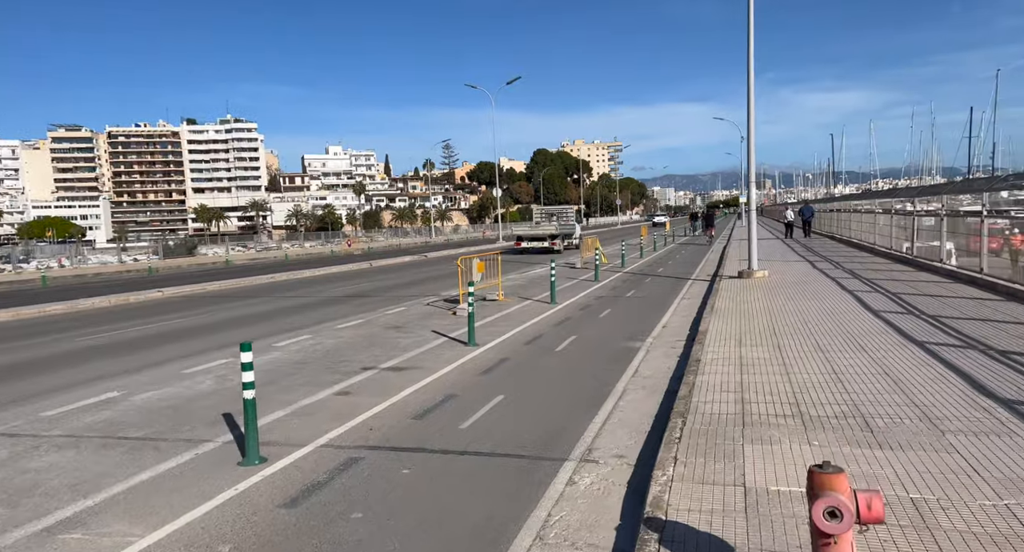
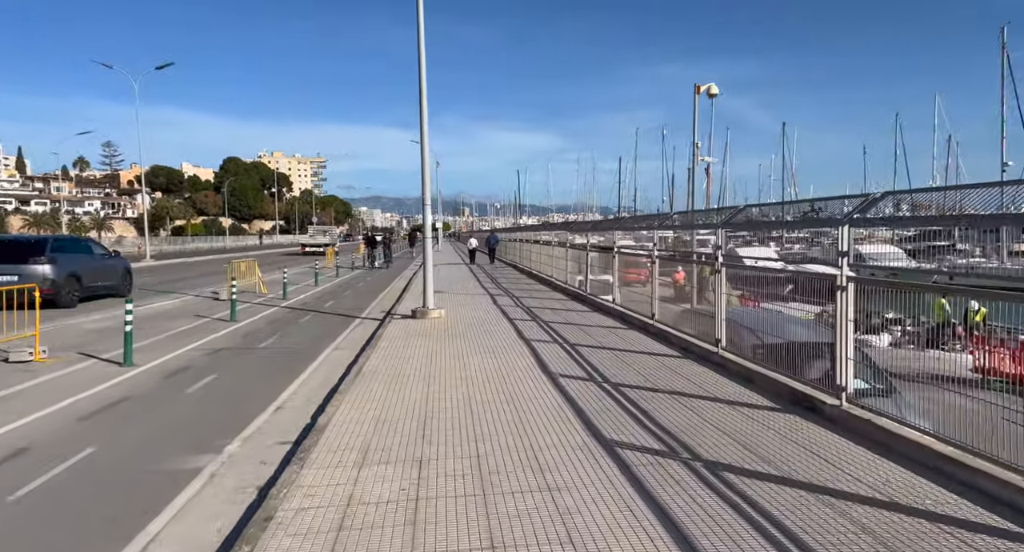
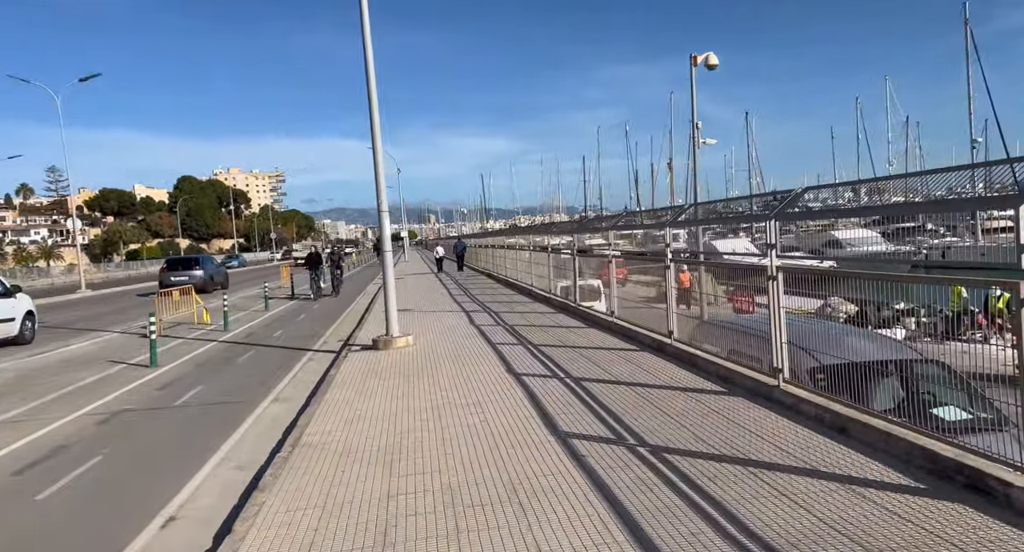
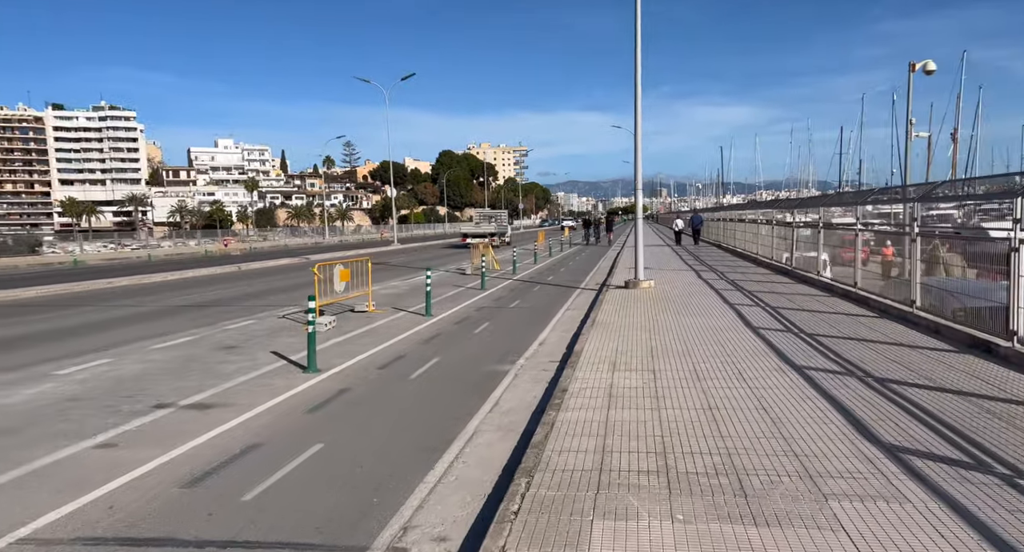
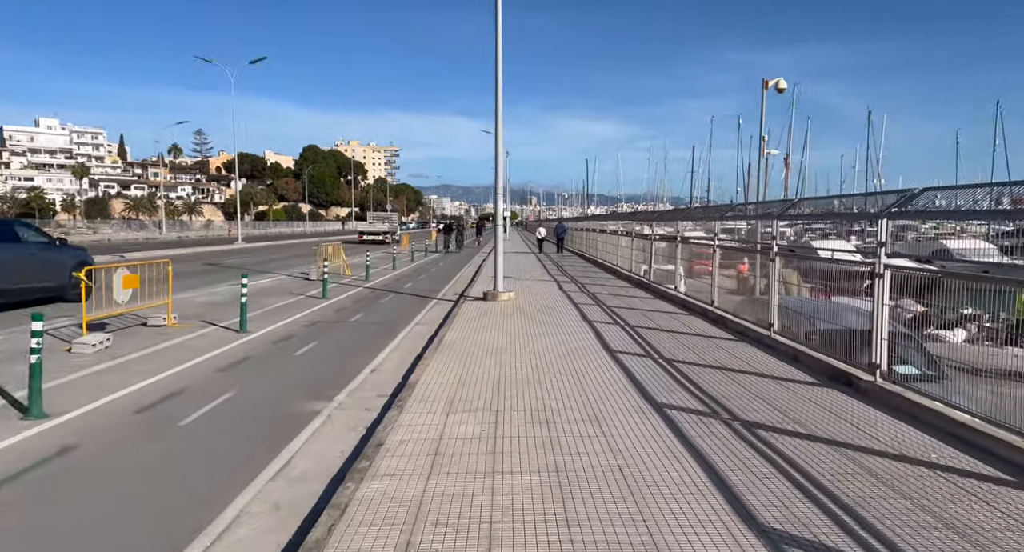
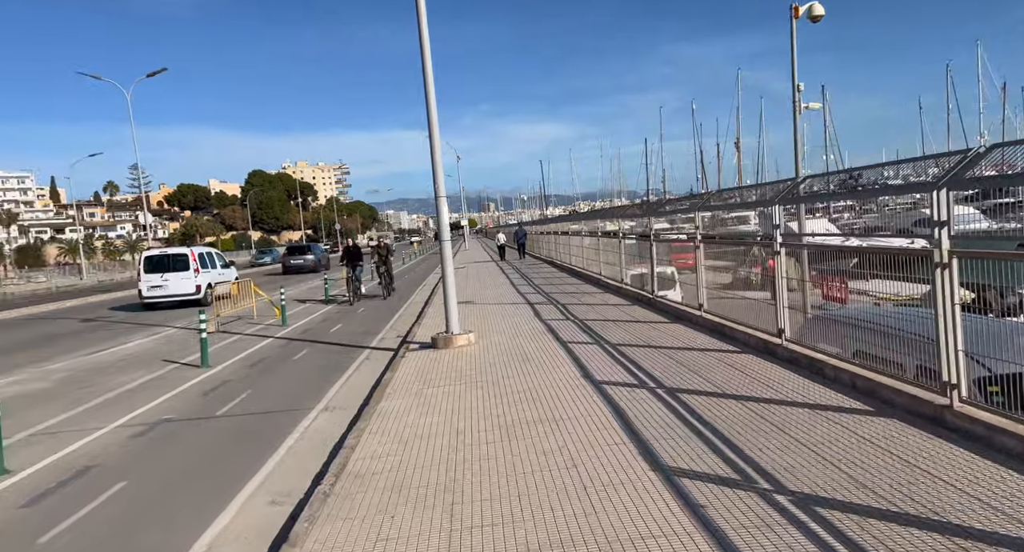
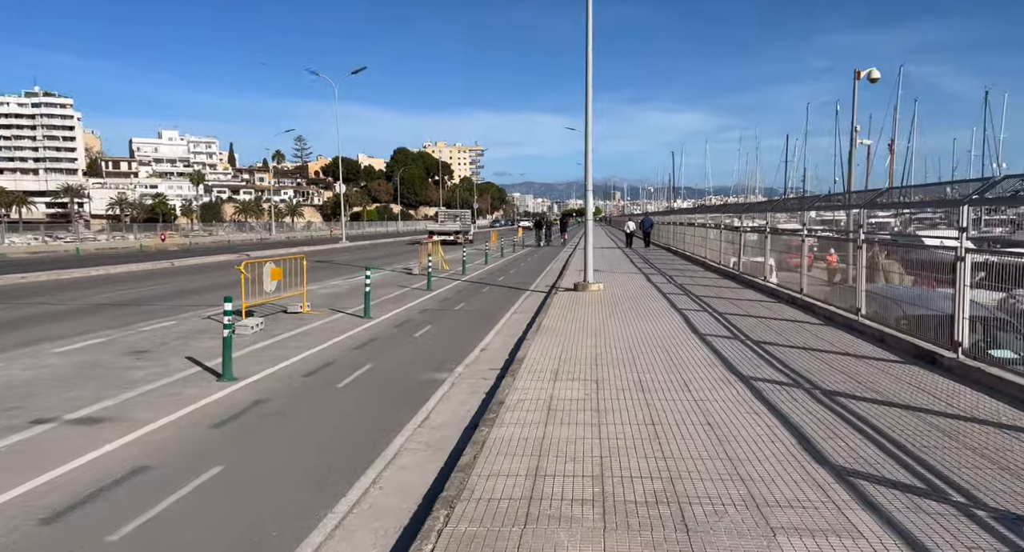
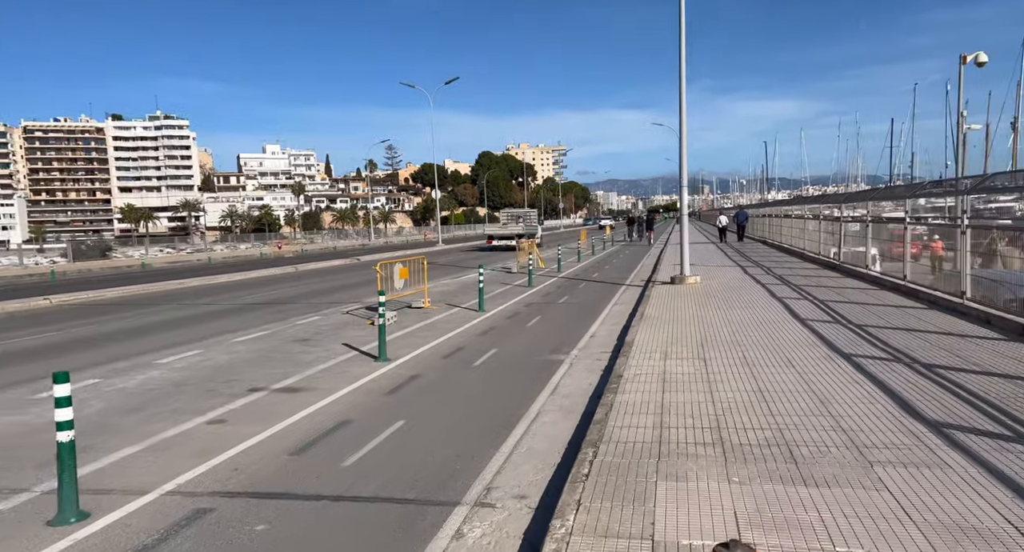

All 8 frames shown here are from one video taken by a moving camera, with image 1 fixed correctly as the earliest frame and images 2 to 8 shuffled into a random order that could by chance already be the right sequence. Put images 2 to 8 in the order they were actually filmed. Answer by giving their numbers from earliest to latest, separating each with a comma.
8, 4, 7, 5, 2, 3, 6
